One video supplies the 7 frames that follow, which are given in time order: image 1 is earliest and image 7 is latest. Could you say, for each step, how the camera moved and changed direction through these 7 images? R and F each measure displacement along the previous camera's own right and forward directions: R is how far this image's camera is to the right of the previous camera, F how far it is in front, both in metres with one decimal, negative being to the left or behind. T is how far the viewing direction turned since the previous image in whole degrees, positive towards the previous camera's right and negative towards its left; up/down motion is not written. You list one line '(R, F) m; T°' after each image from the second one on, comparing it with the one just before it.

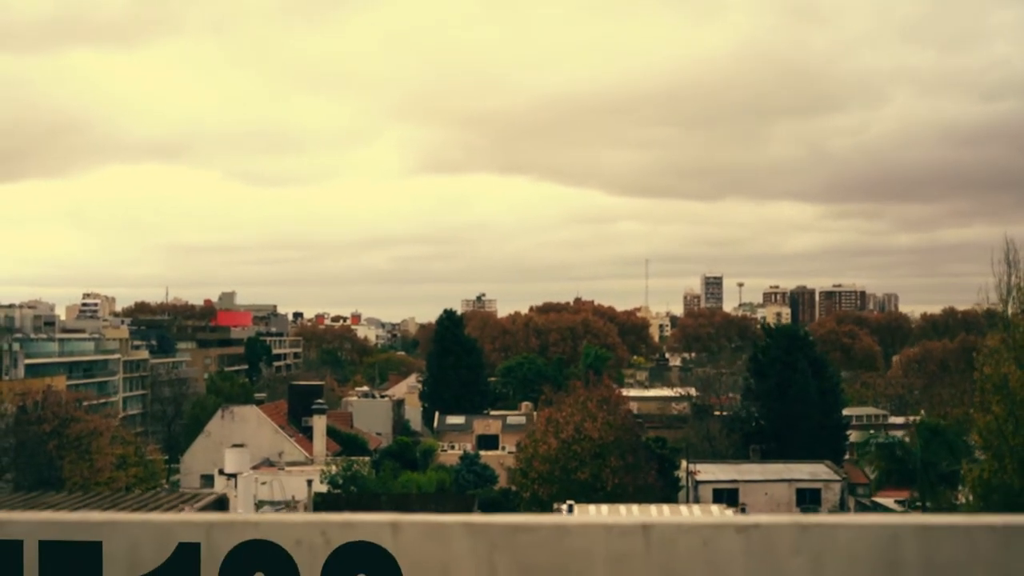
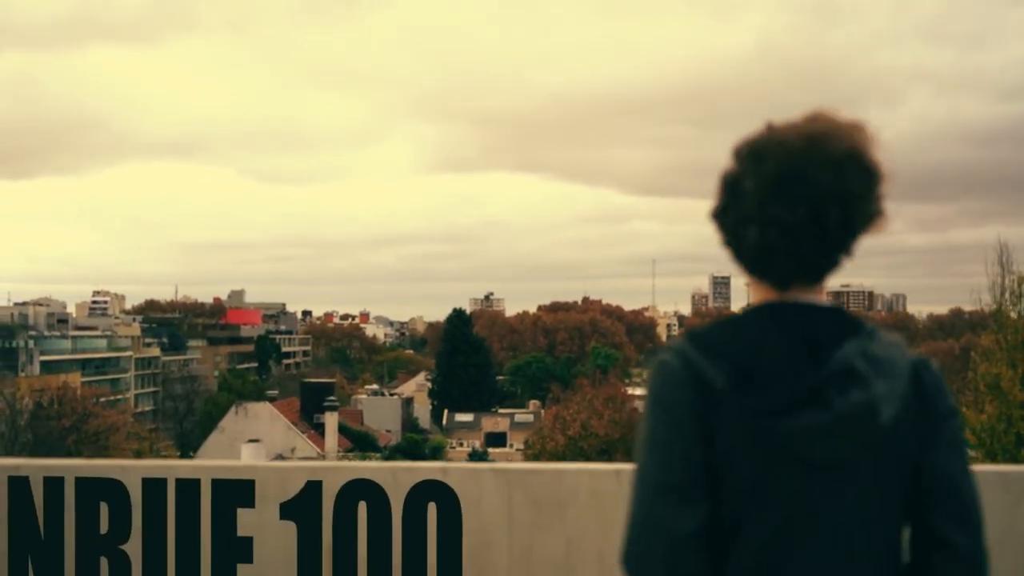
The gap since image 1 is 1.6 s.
(-0.1, -1.4) m; 0°
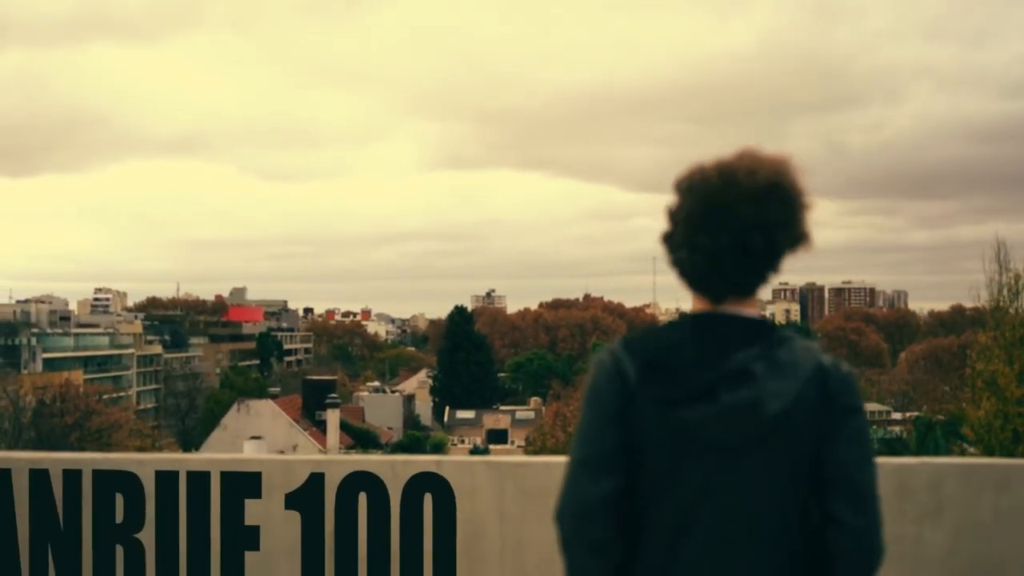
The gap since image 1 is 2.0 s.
(0.0, -0.3) m; 0°
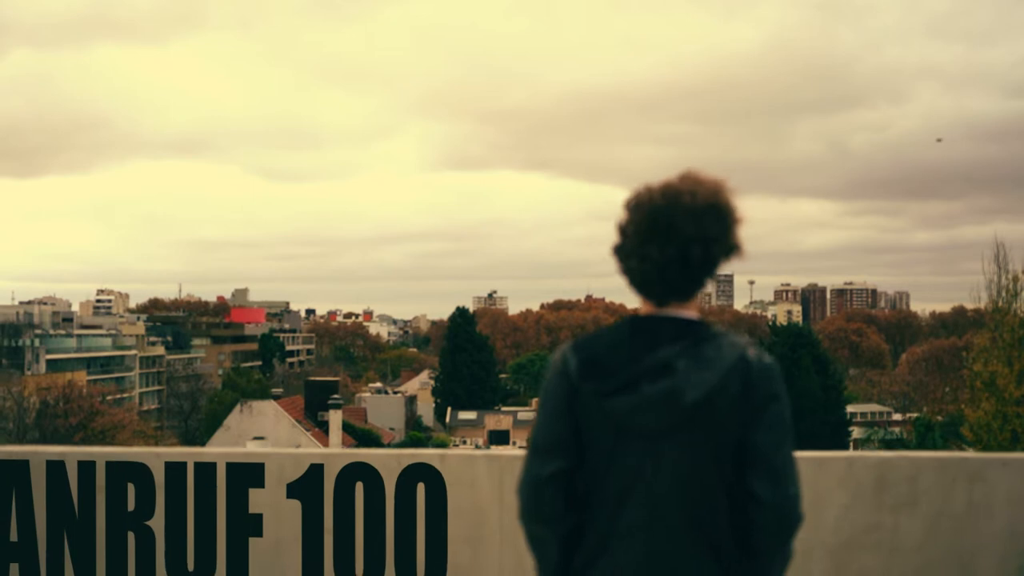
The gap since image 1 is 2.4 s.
(+0.1, -0.3) m; 0°
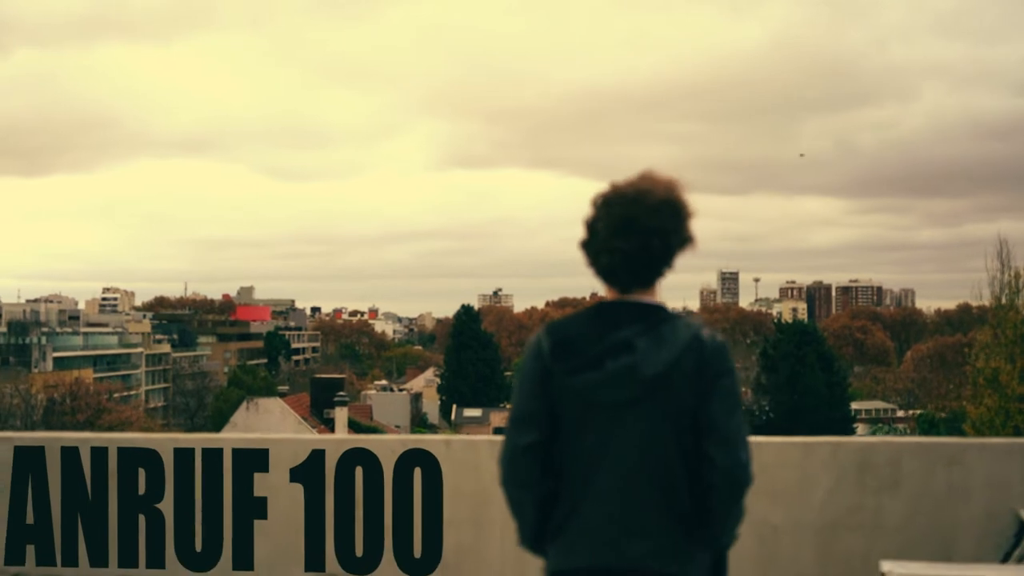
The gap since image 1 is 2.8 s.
(+0.1, -0.2) m; 0°
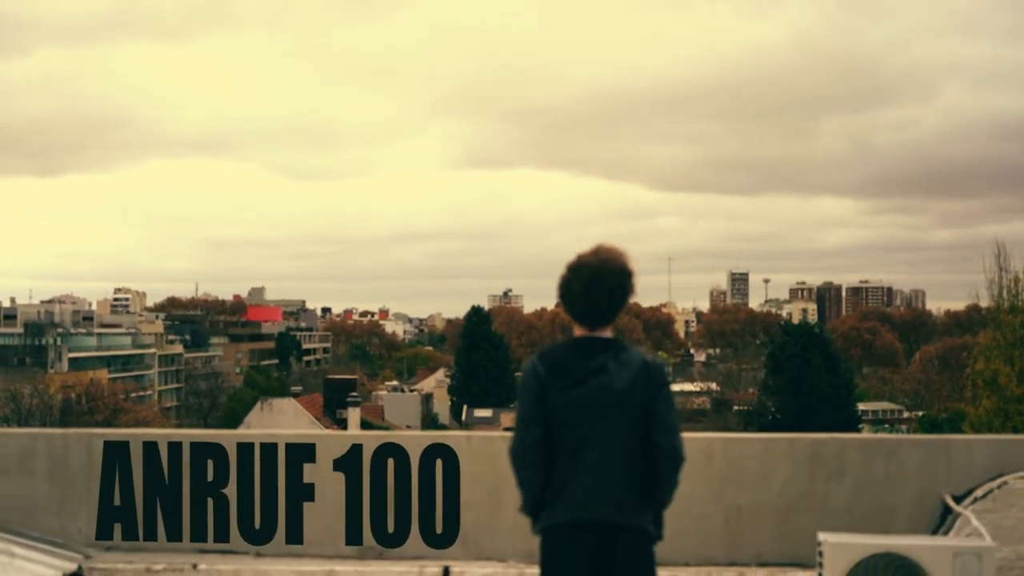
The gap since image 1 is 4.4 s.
(0.0, -1.1) m; -1°
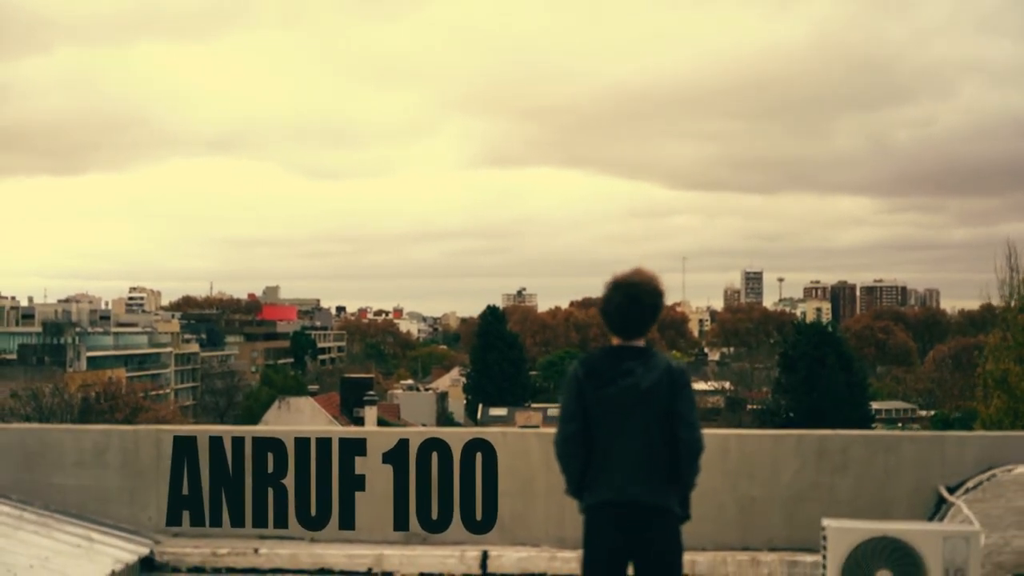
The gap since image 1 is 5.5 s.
(-0.1, -0.6) m; -1°
